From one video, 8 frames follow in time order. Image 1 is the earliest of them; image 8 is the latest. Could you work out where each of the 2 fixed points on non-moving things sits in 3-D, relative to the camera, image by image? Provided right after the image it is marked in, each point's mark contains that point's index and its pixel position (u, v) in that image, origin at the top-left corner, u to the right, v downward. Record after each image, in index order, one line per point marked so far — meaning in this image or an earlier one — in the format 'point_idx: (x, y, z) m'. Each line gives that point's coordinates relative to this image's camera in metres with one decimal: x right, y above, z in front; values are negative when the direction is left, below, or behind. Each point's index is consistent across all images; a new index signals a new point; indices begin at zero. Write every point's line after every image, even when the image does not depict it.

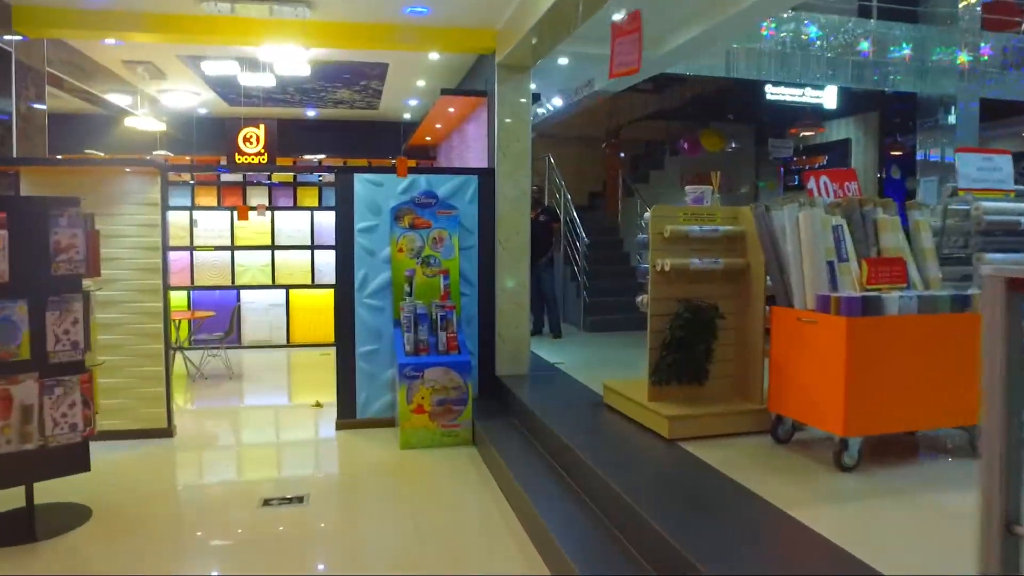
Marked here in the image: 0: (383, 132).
0: (-1.5, +1.8, +9.2) m
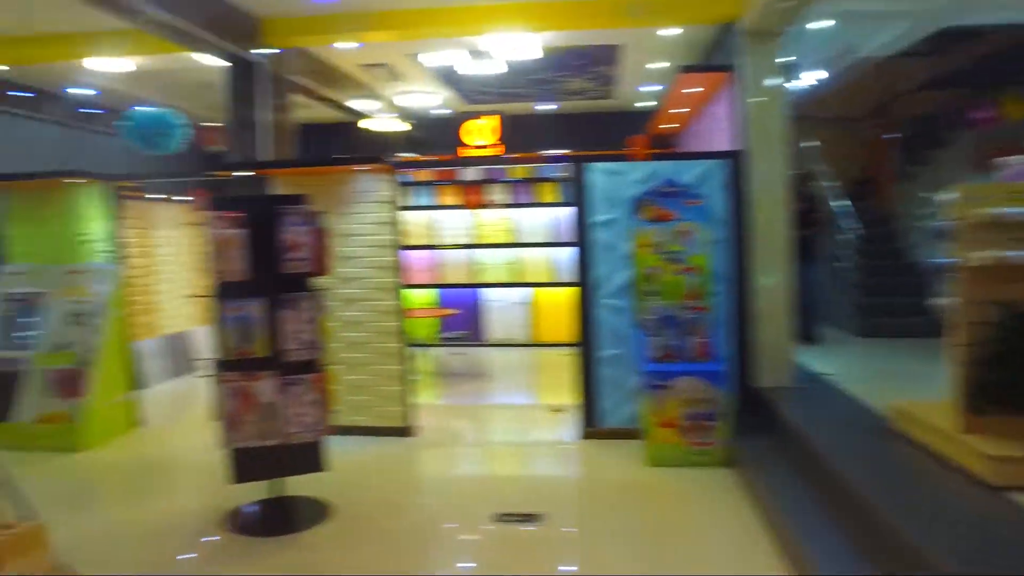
0: (+1.2, +1.8, +8.8) m
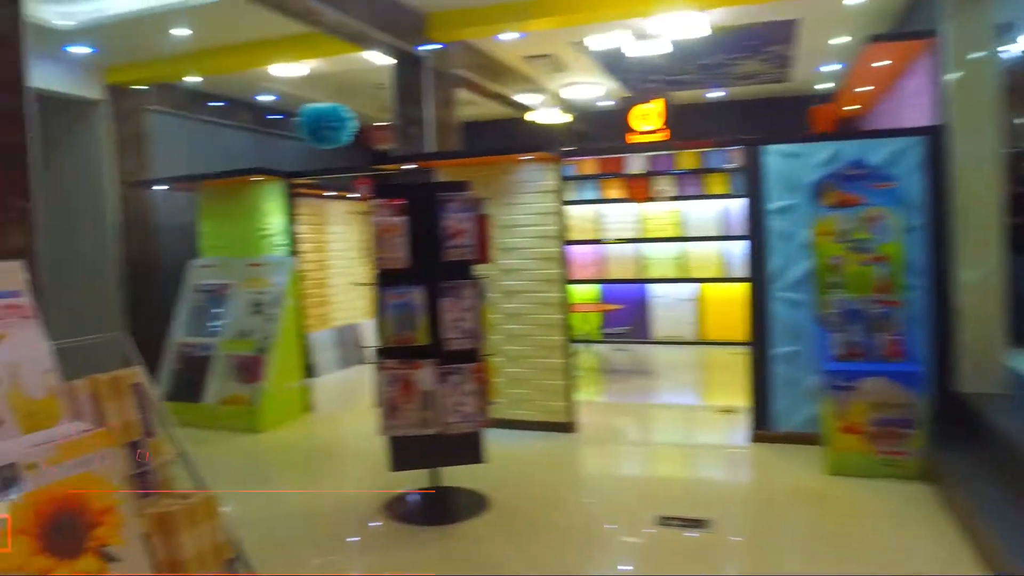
0: (+3.0, +1.9, +8.2) m
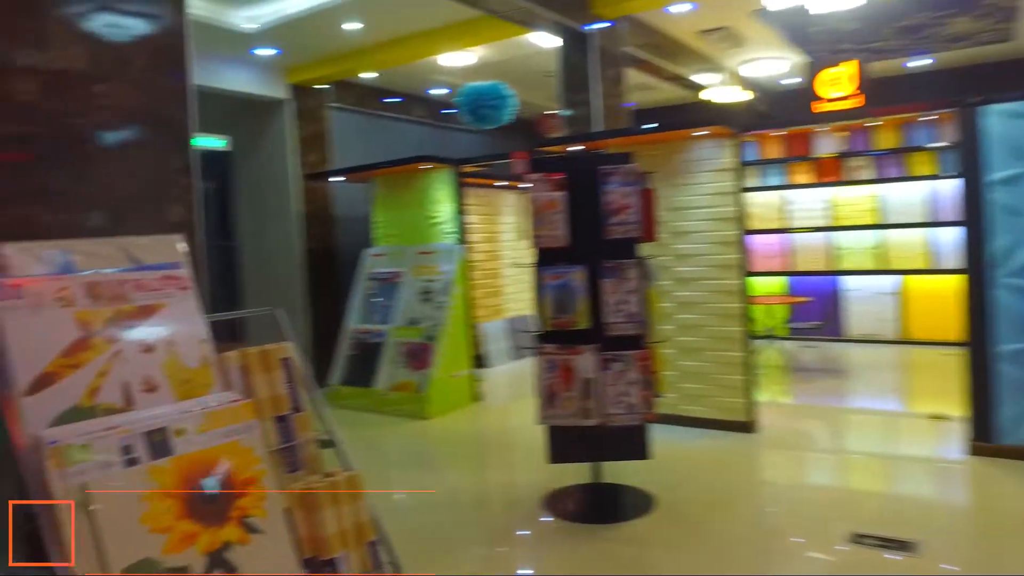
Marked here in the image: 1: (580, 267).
0: (+4.6, +1.9, +7.1) m
1: (+0.3, +0.1, +3.1) m
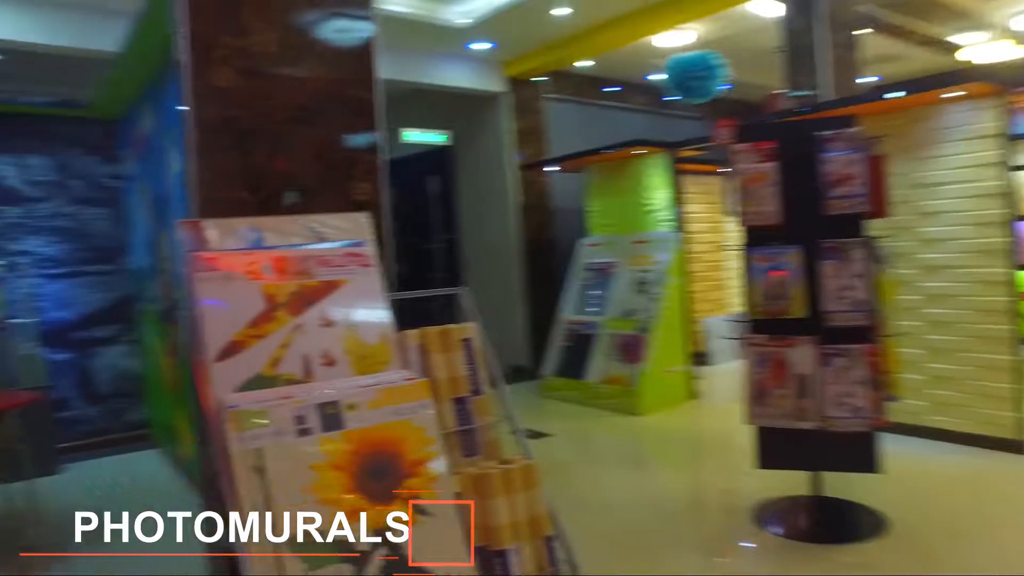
0: (+6.3, +2.0, +5.3) m
1: (+1.0, +0.1, +2.7) m
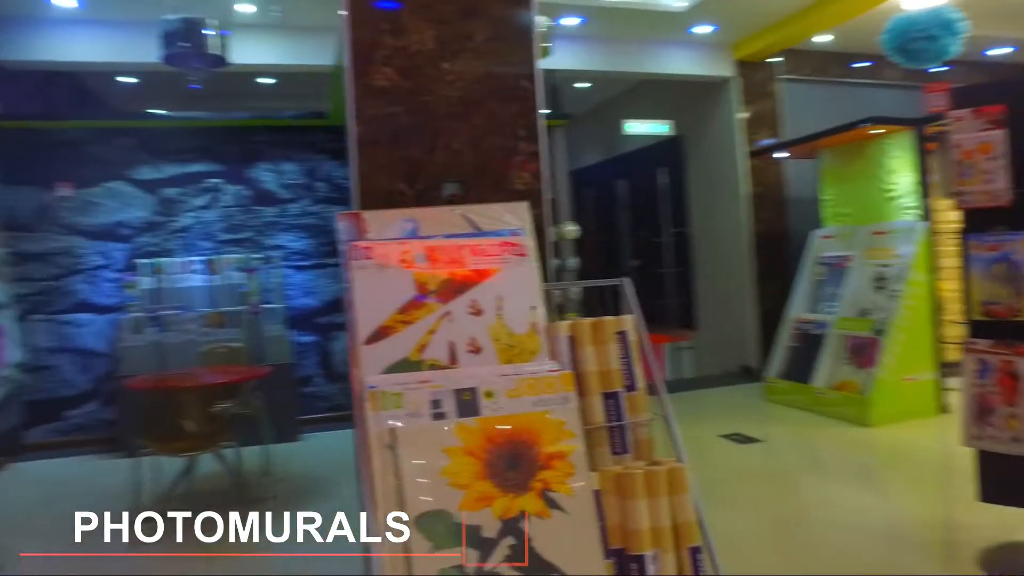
0: (+7.4, +1.9, +2.9) m
1: (+1.5, +0.2, +2.3) m
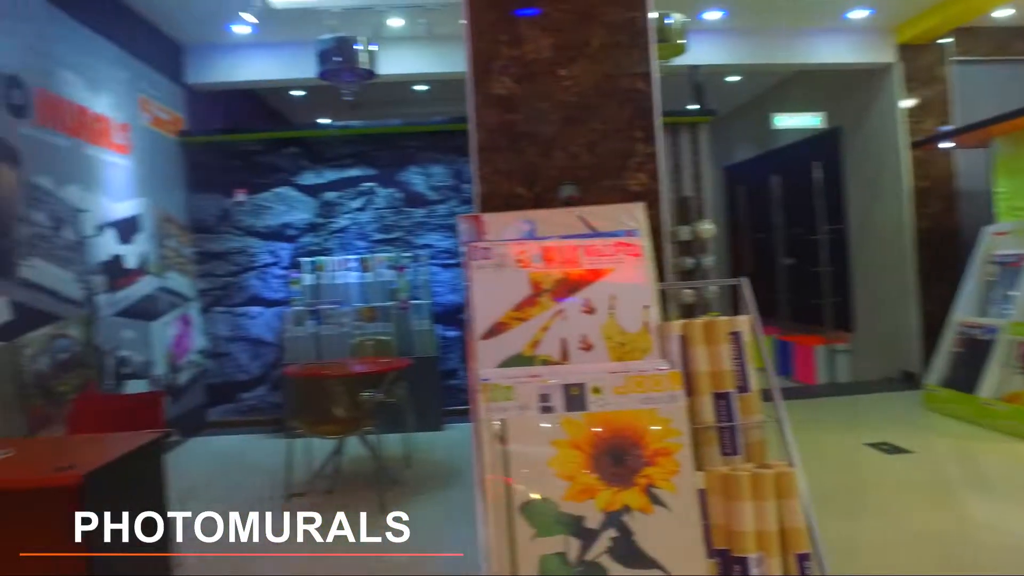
0: (+7.7, +1.9, +1.5) m
1: (+1.8, +0.1, +2.0) m
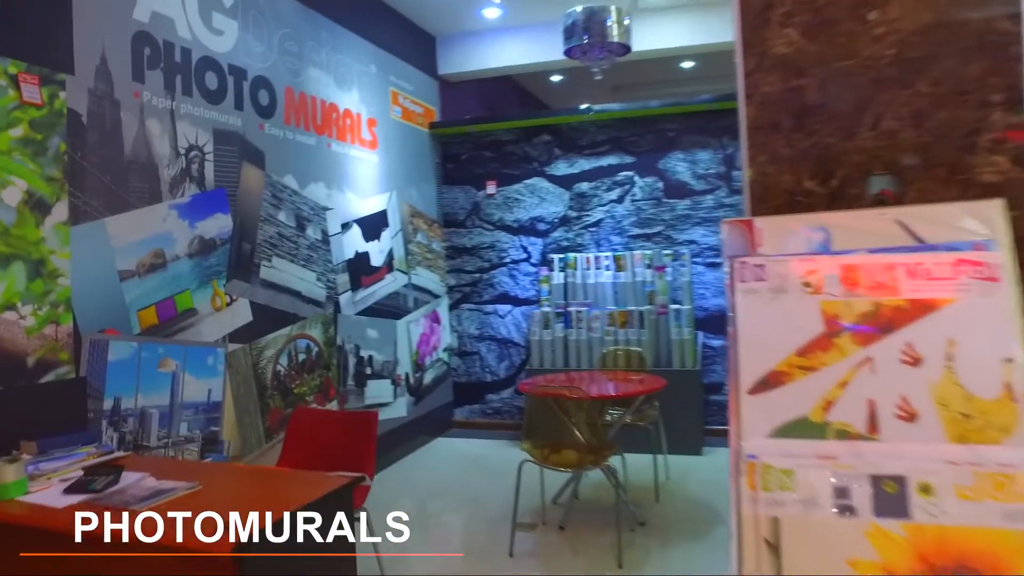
0: (+7.6, +1.6, -1.7) m
1: (+2.2, 0.0, +0.8) m
